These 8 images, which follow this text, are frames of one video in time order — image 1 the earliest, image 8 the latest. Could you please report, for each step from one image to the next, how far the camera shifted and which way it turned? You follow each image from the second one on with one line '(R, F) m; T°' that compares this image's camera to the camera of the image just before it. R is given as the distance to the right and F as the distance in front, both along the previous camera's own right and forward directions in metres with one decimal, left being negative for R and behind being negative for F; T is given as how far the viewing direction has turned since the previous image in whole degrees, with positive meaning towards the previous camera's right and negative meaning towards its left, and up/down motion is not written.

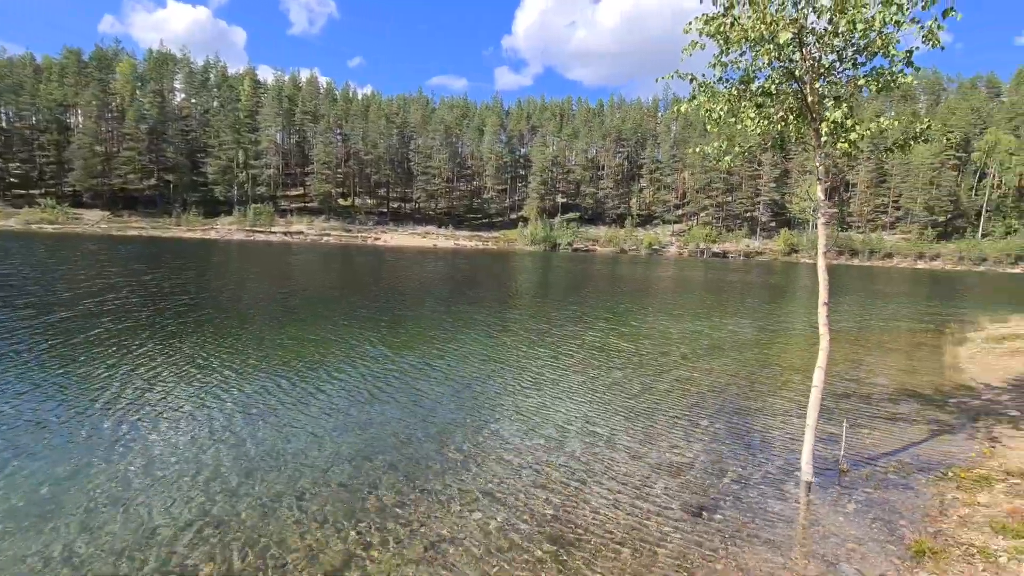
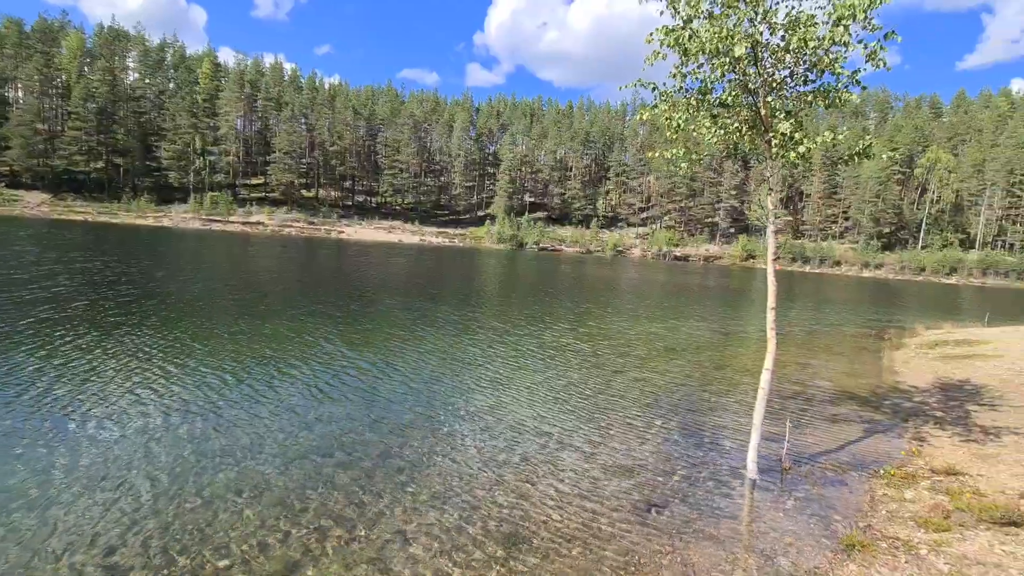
(+0.3, 0.0) m; +4°
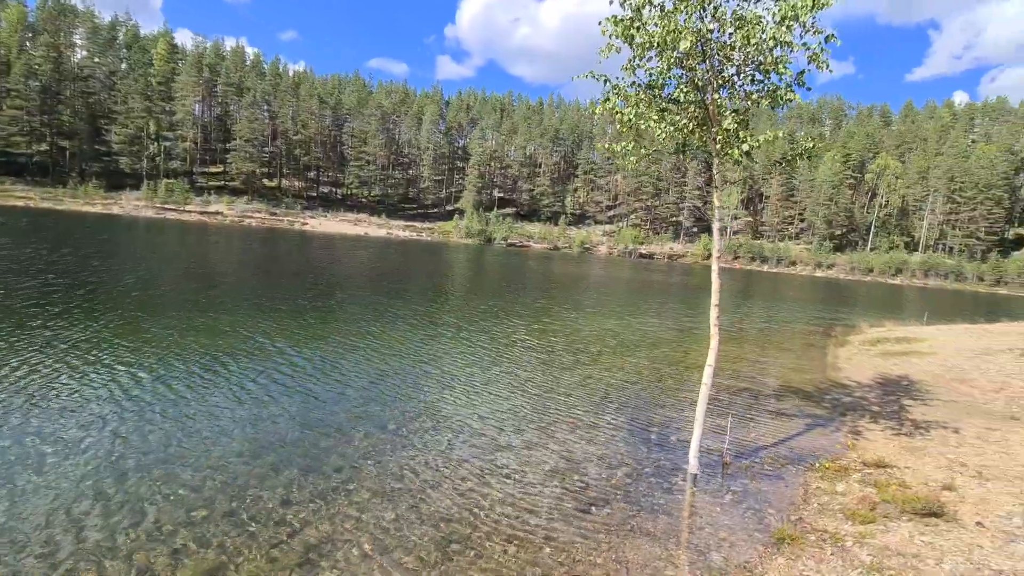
(+1.1, +0.5) m; +4°
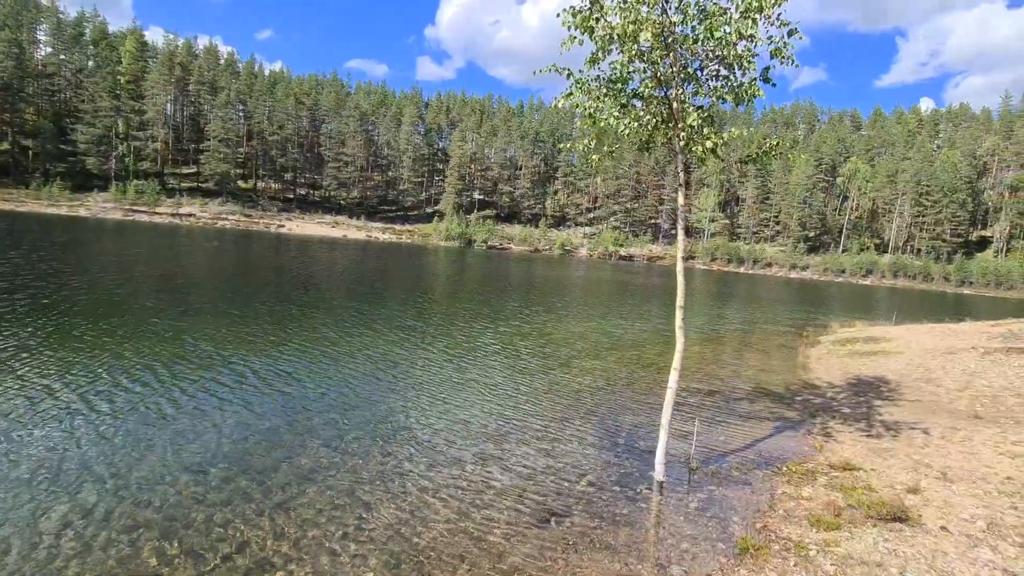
(+1.1, +1.0) m; +2°
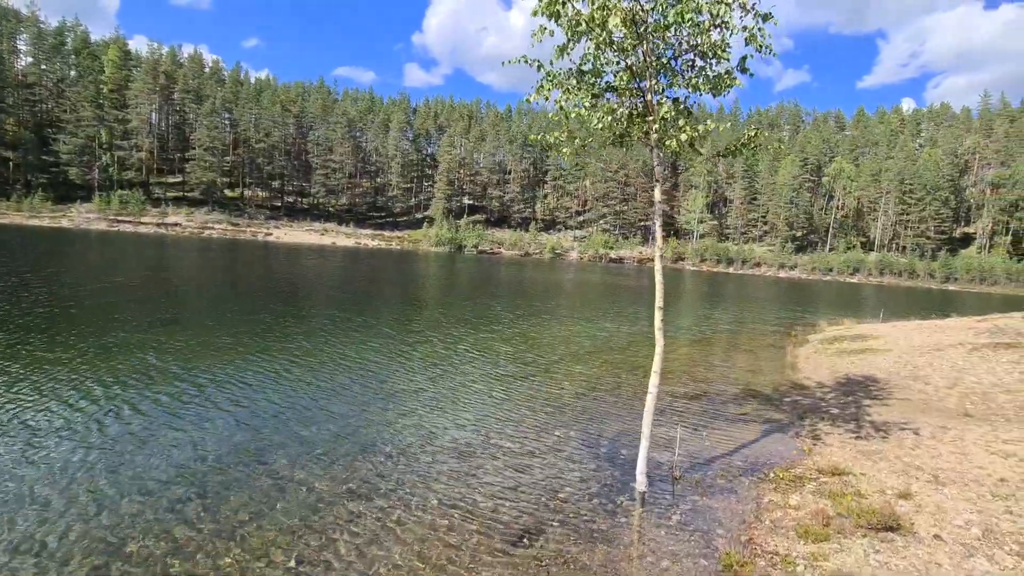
(-8.6, -1.3) m; +2°
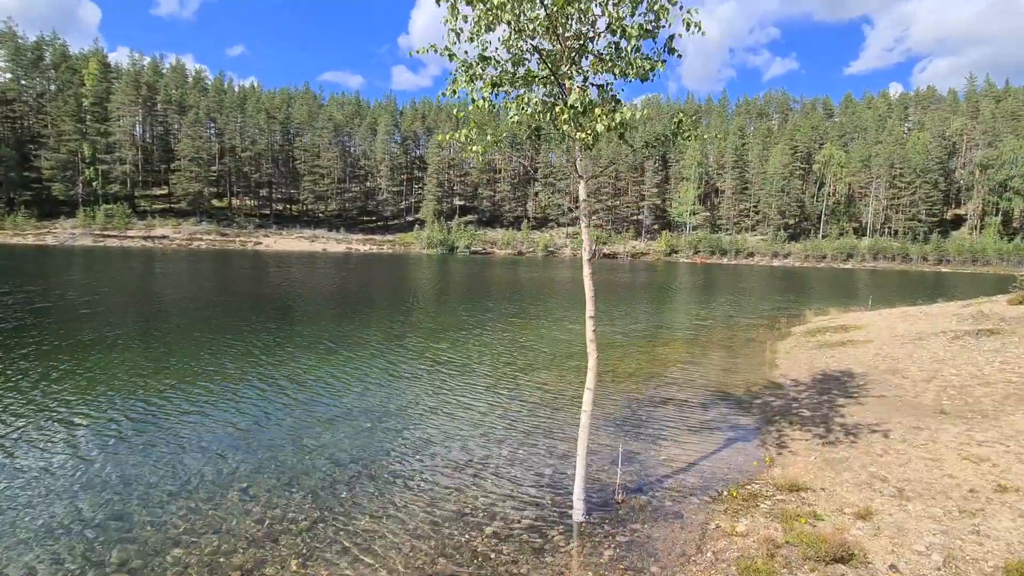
(+3.8, +2.3) m; 0°
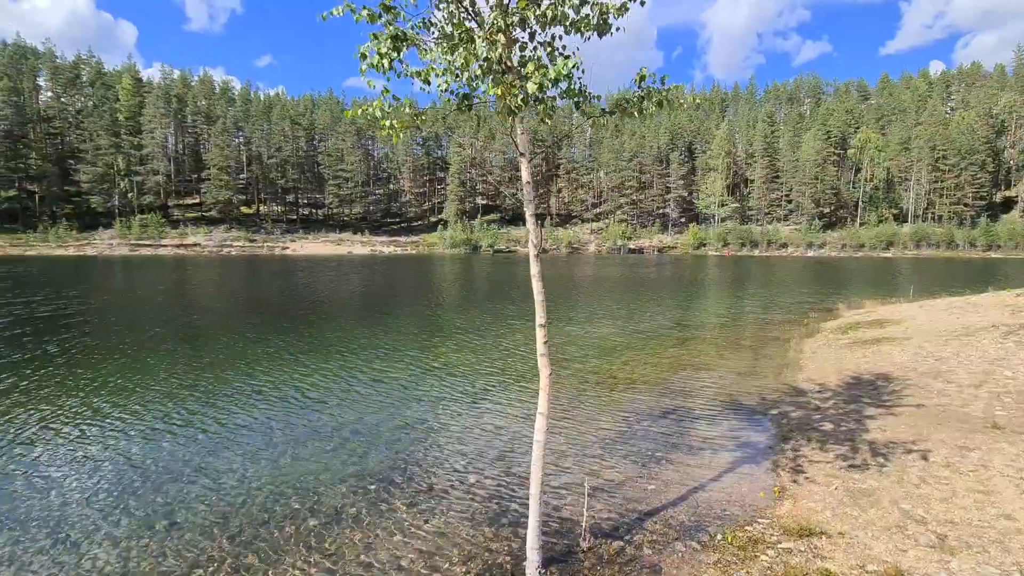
(+3.6, +4.1) m; -3°
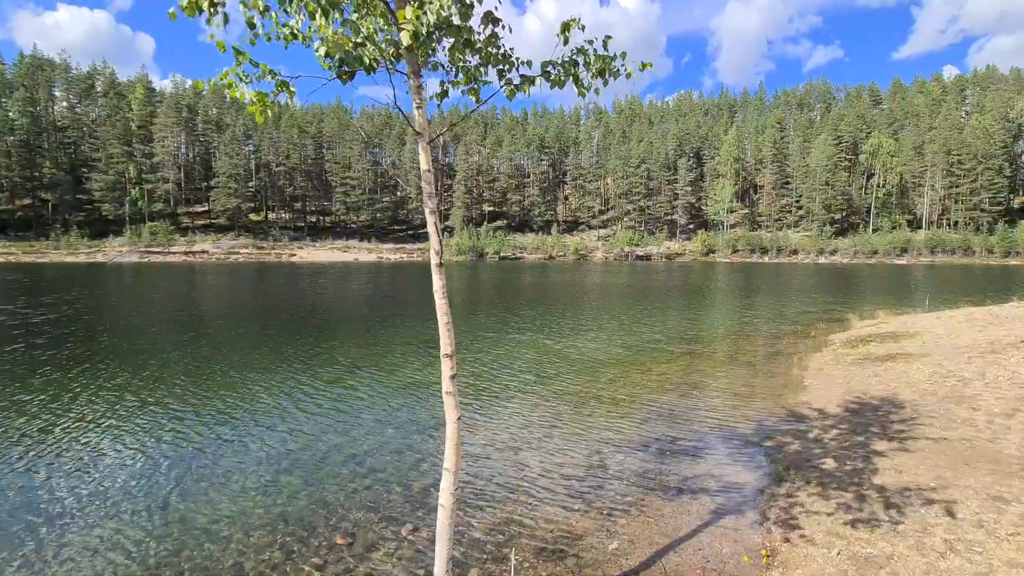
(+3.3, +4.3) m; -1°
